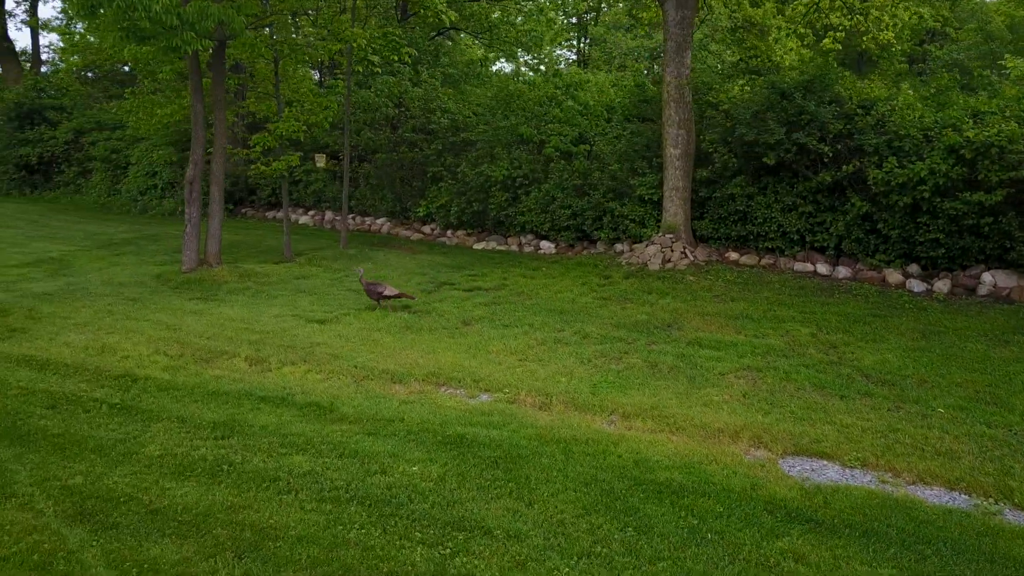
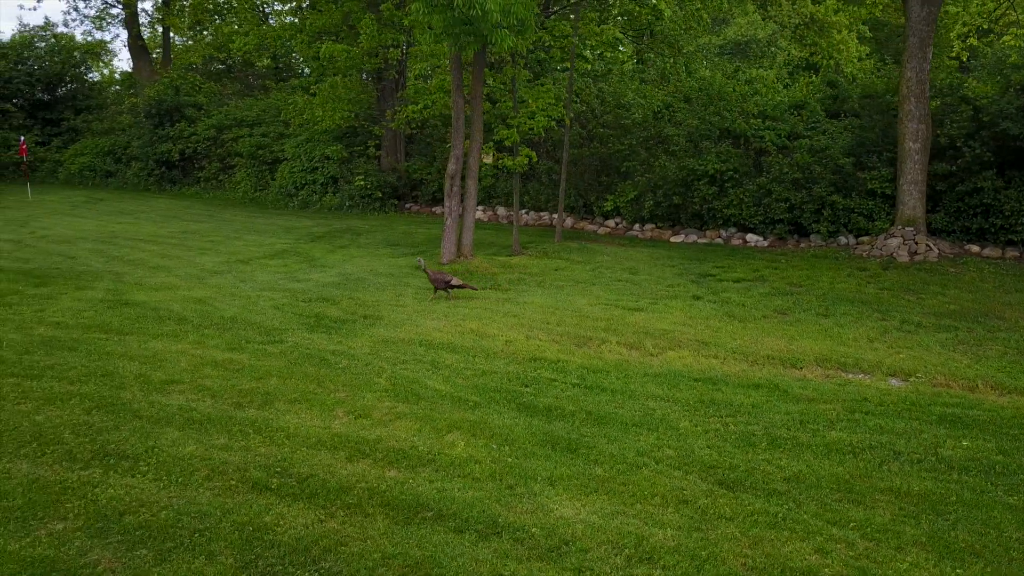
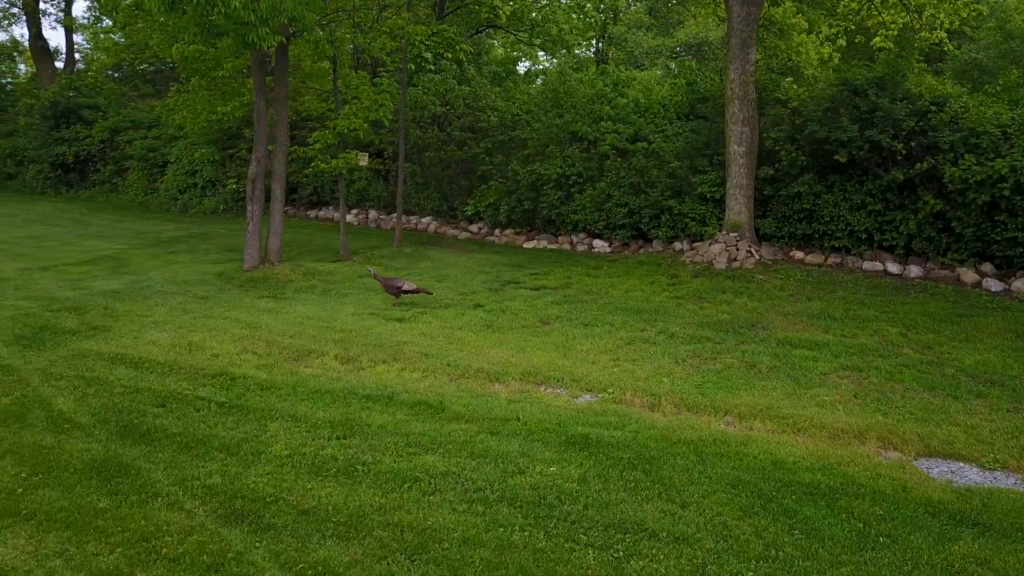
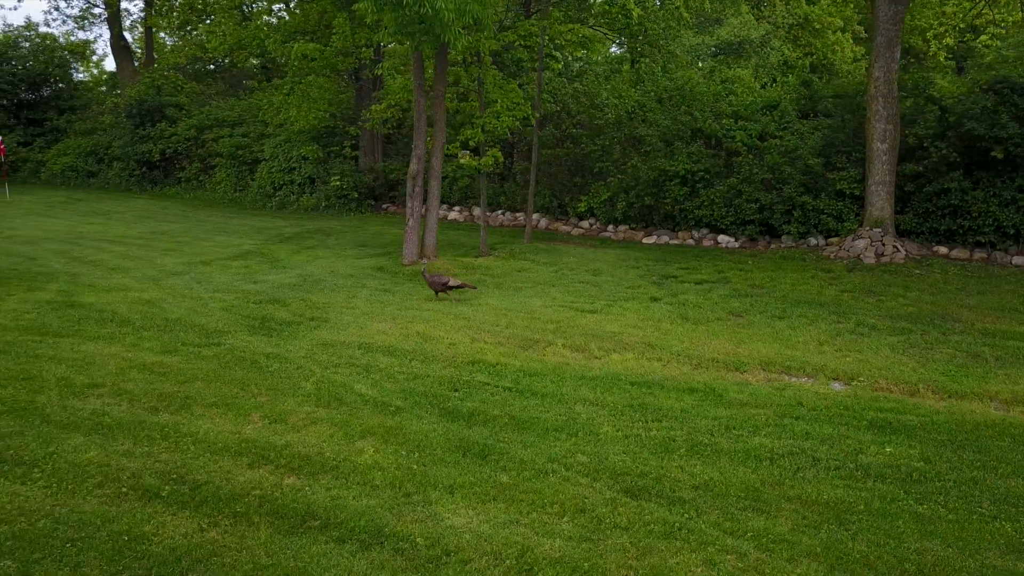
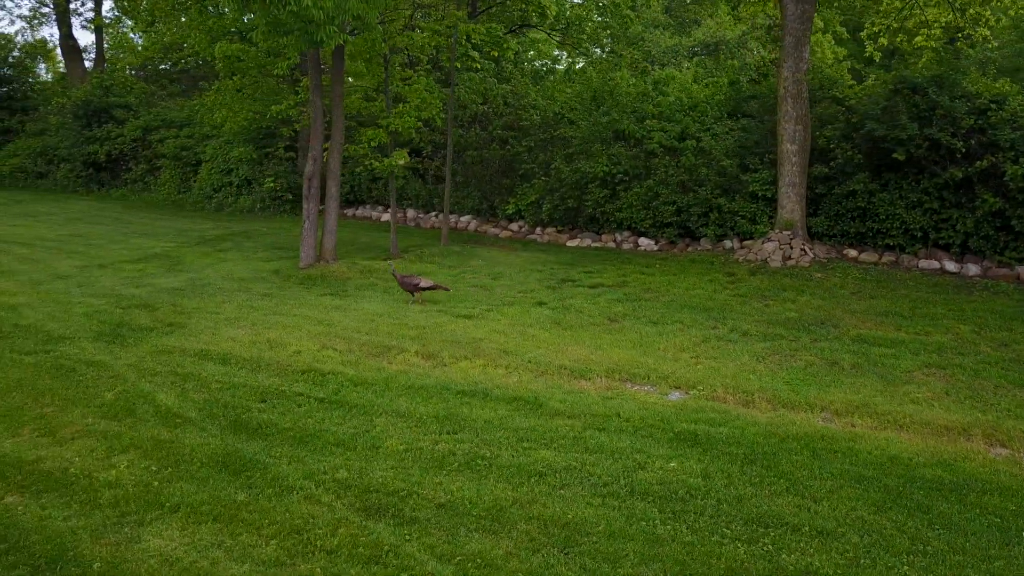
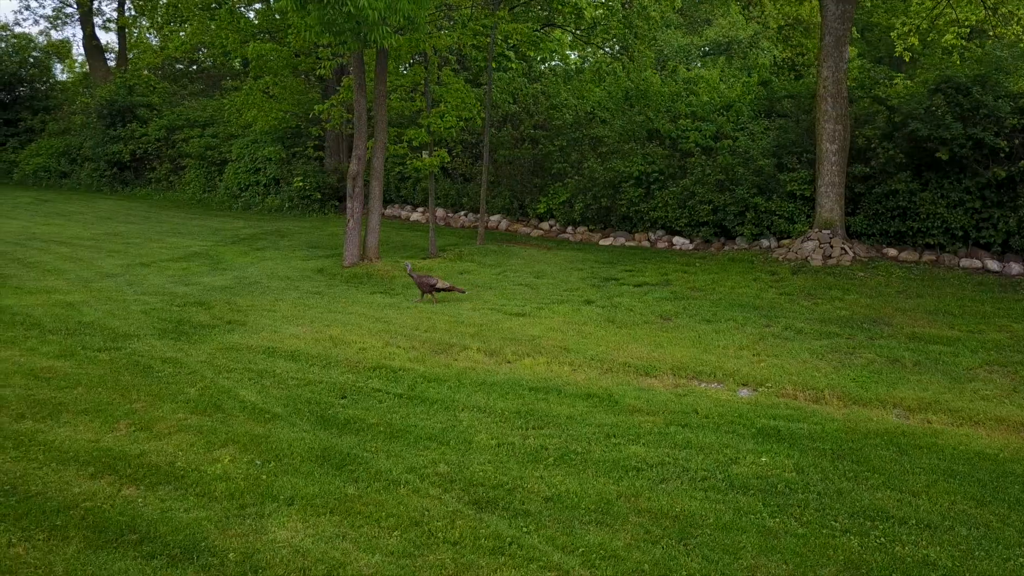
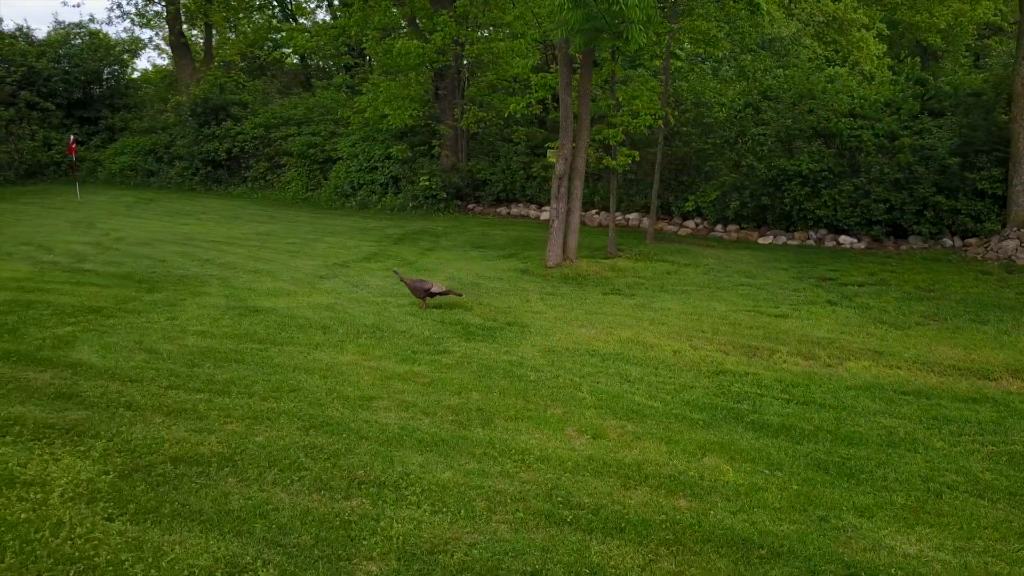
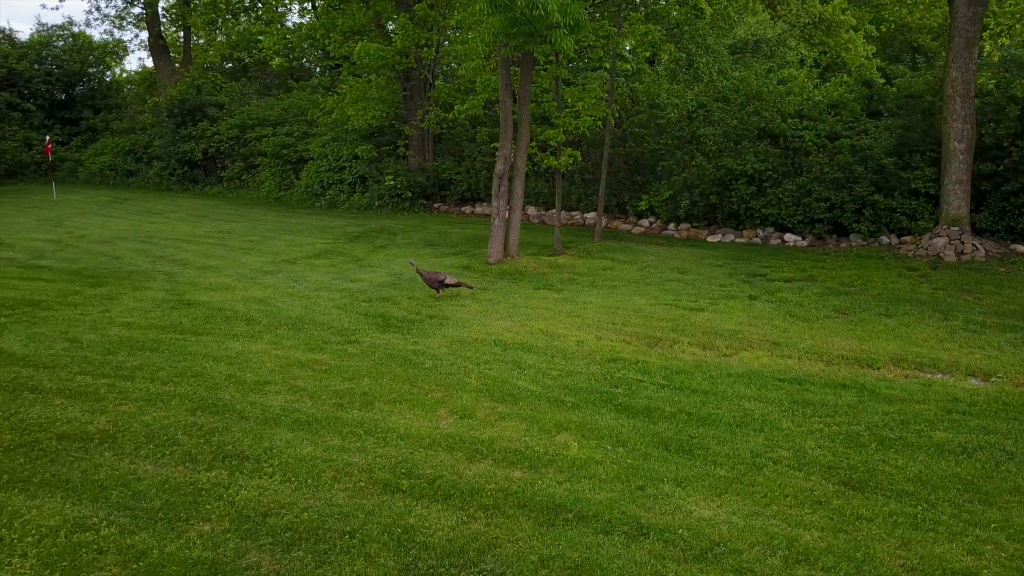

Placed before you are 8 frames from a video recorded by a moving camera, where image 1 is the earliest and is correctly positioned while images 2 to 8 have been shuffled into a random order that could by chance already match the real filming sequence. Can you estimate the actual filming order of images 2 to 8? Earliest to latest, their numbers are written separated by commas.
3, 5, 6, 4, 2, 8, 7
